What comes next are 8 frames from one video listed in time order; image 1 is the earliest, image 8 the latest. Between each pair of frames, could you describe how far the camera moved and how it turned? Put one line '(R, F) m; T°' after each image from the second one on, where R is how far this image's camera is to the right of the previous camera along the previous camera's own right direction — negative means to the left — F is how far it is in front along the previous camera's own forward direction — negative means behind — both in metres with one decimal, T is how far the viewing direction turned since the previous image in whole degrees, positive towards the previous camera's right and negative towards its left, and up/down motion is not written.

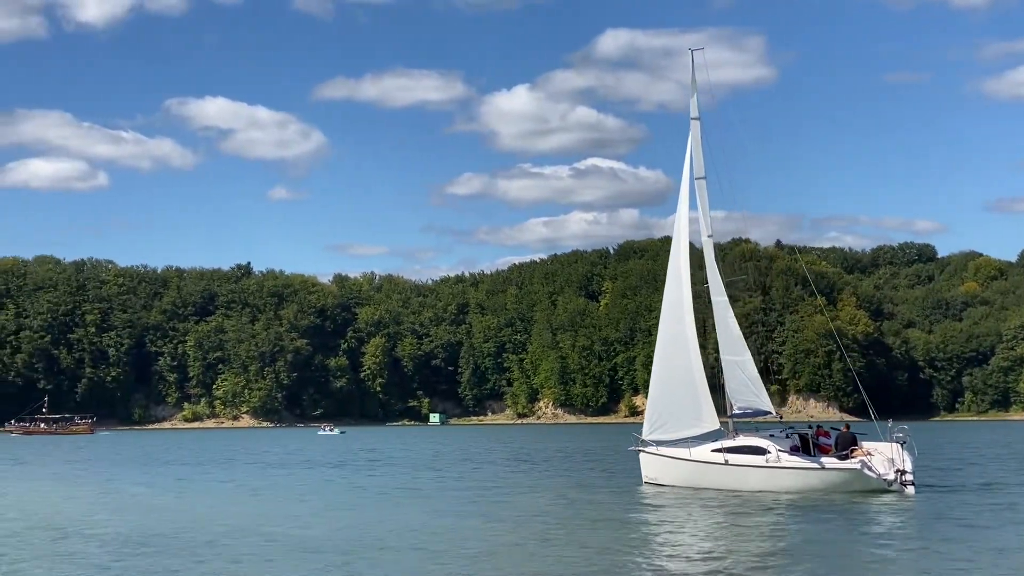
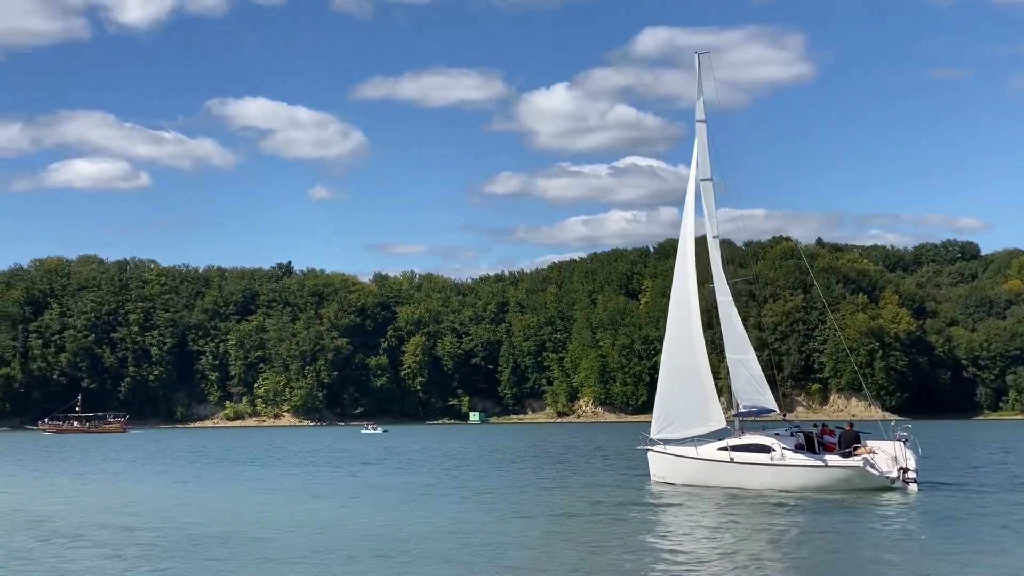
(+0.4, -0.3) m; -1°
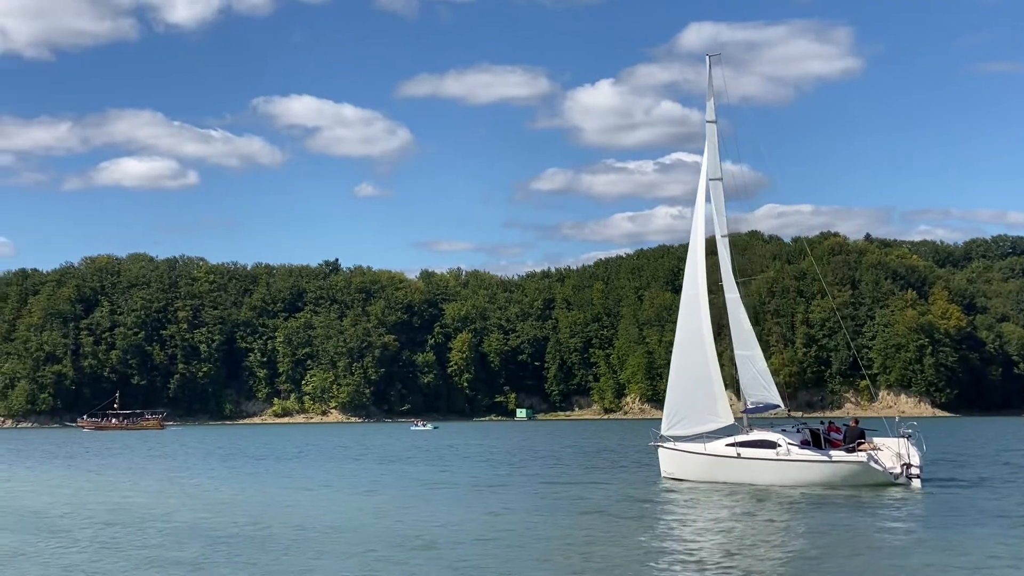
(+0.6, -0.4) m; -2°
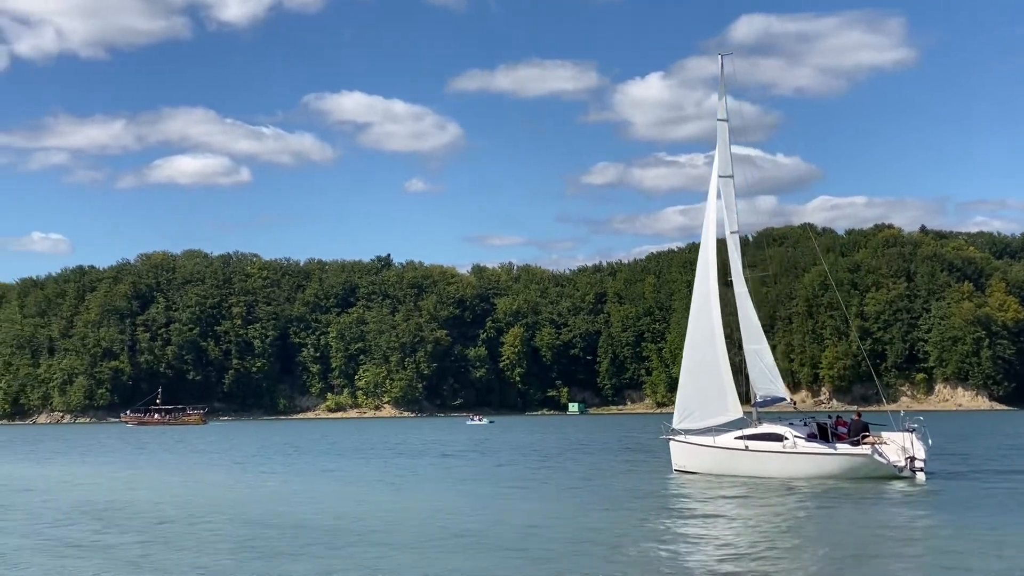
(+0.6, -0.5) m; -2°
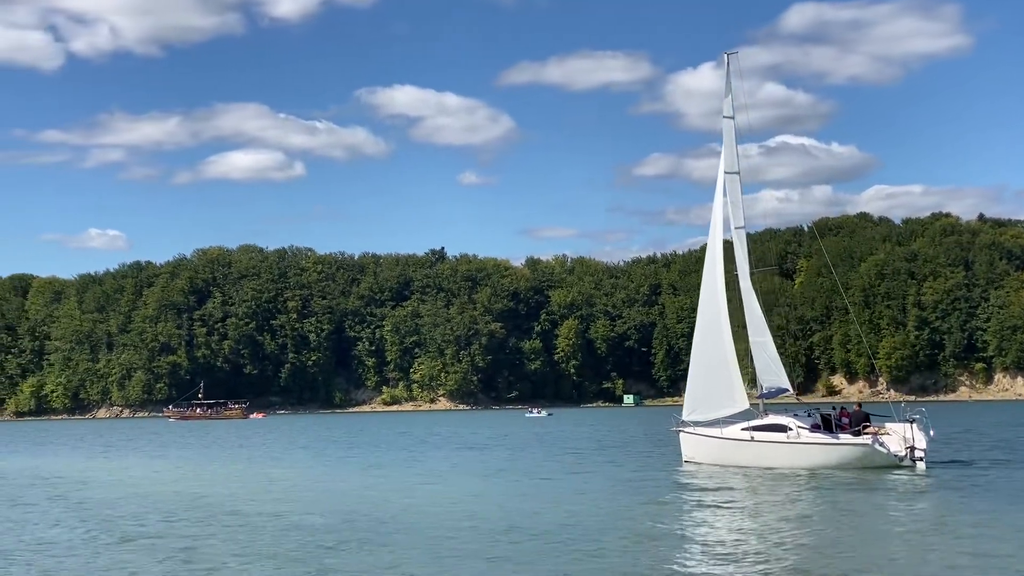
(+0.7, -0.6) m; -2°
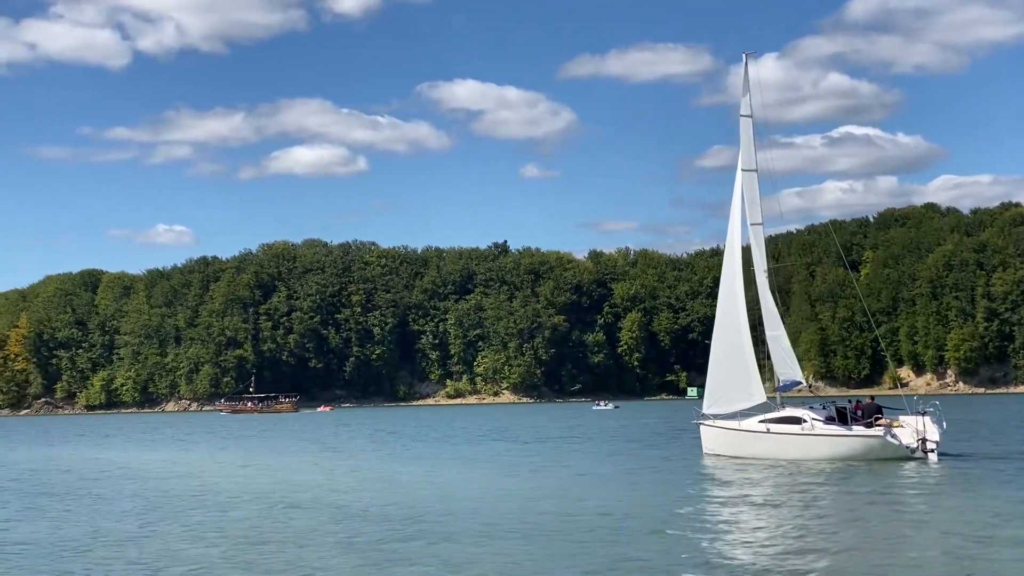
(+0.7, -0.6) m; -2°
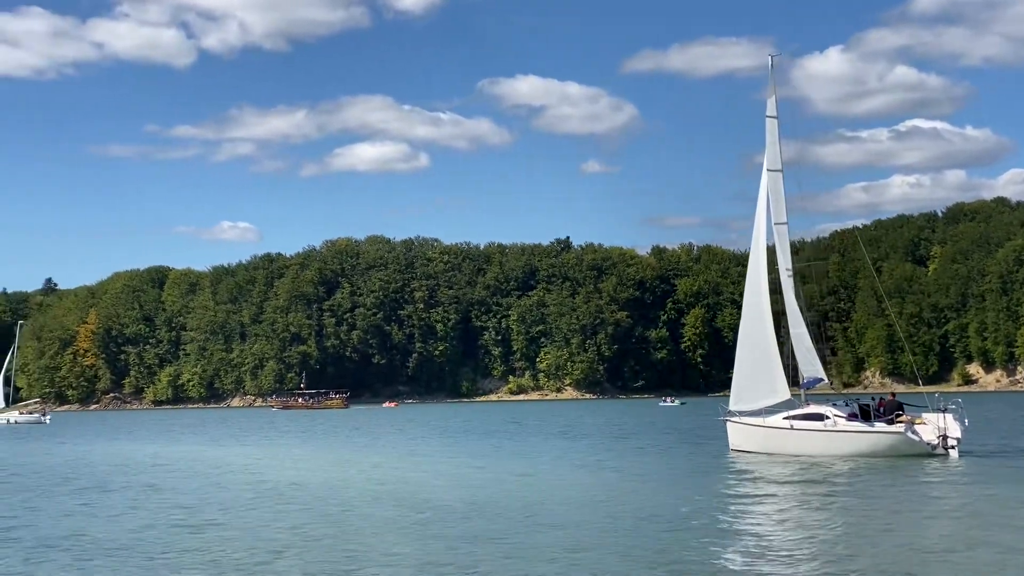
(+0.6, -0.4) m; -2°
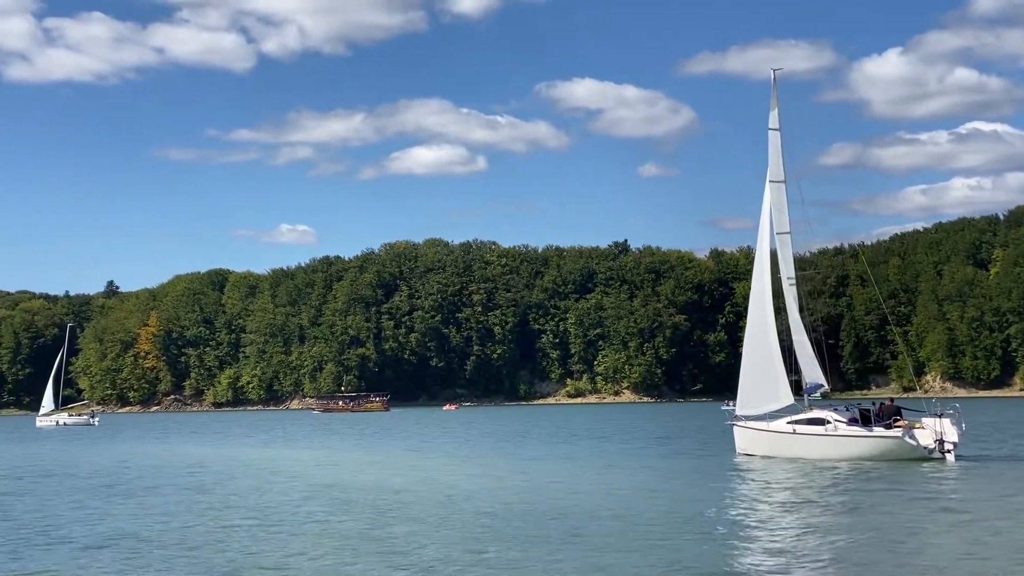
(+0.8, -0.8) m; -2°
